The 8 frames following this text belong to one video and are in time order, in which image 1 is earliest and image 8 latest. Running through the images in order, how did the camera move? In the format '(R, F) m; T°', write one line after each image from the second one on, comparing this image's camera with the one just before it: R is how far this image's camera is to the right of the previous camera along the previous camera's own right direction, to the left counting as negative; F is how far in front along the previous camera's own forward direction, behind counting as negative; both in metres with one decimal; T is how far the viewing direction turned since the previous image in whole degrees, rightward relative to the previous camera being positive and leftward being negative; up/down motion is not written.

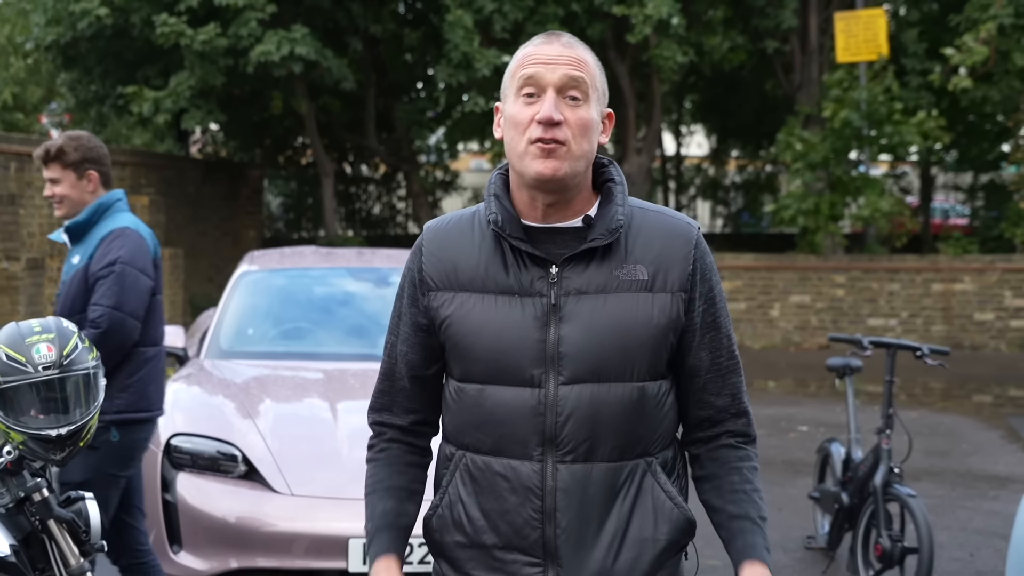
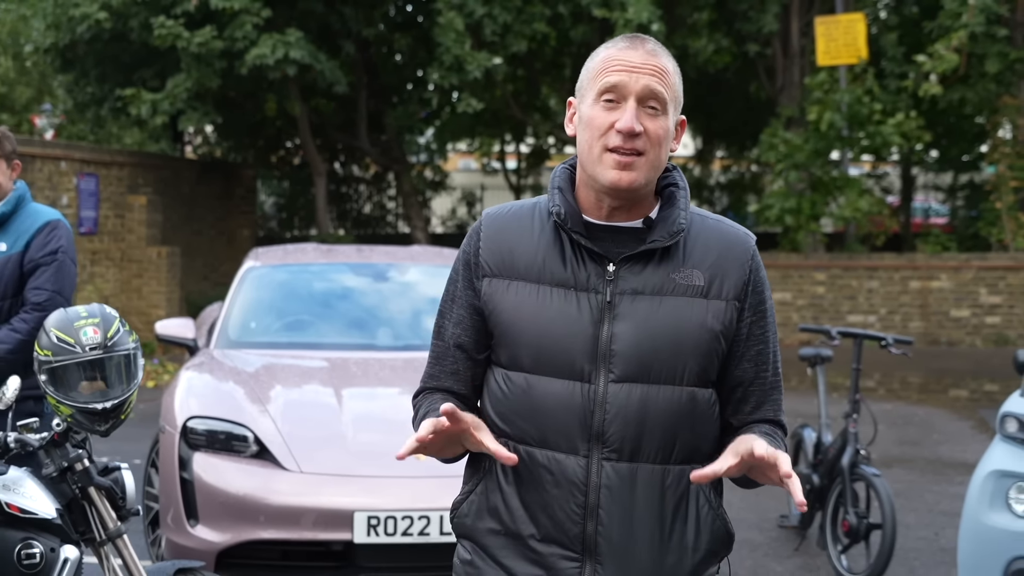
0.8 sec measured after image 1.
(0.0, -0.4) m; +1°
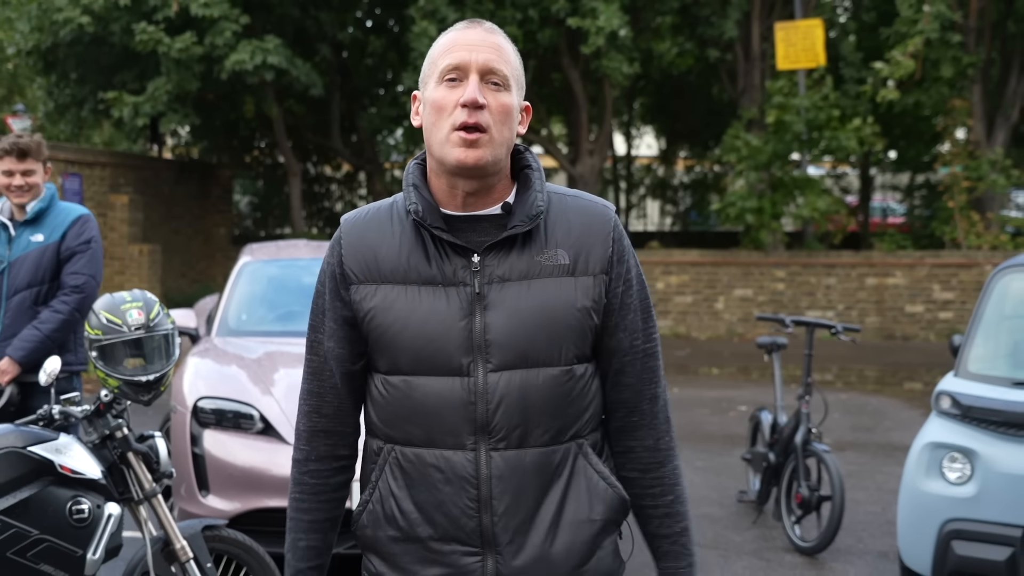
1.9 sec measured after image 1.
(-0.1, -0.5) m; +2°
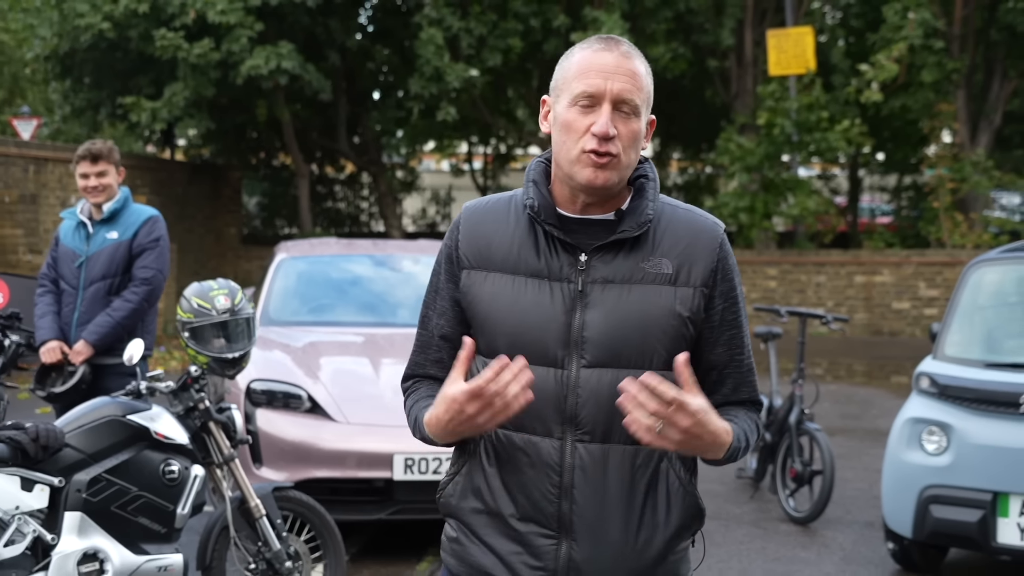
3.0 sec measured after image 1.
(-0.2, -0.6) m; 0°
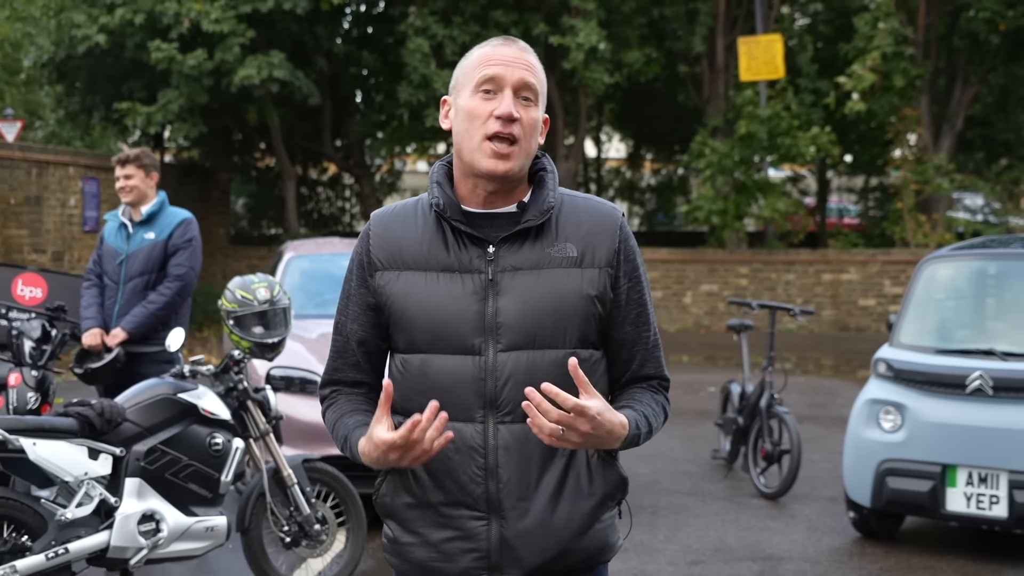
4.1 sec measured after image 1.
(-0.1, -0.6) m; +1°
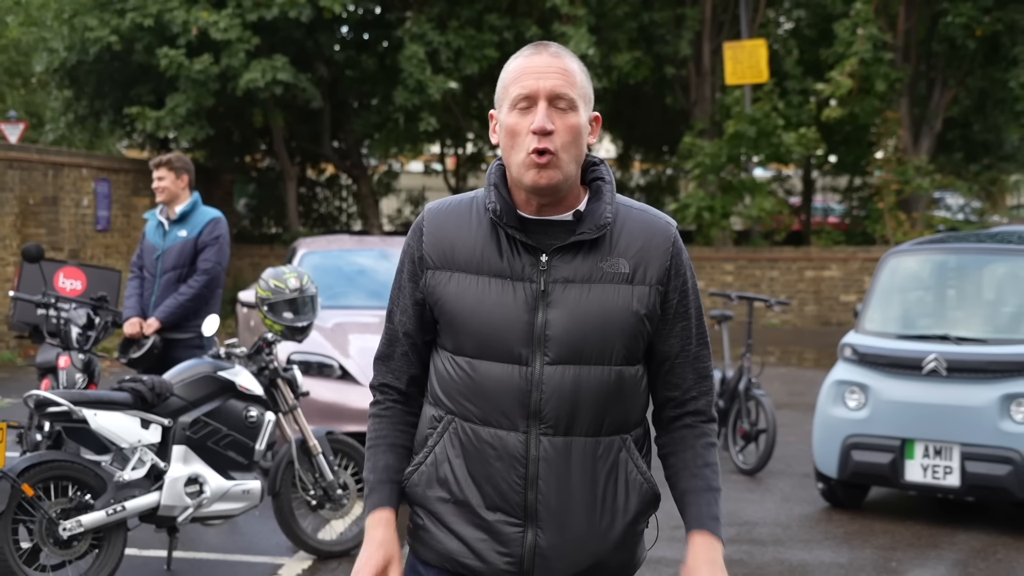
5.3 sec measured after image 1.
(-0.1, -0.6) m; 0°
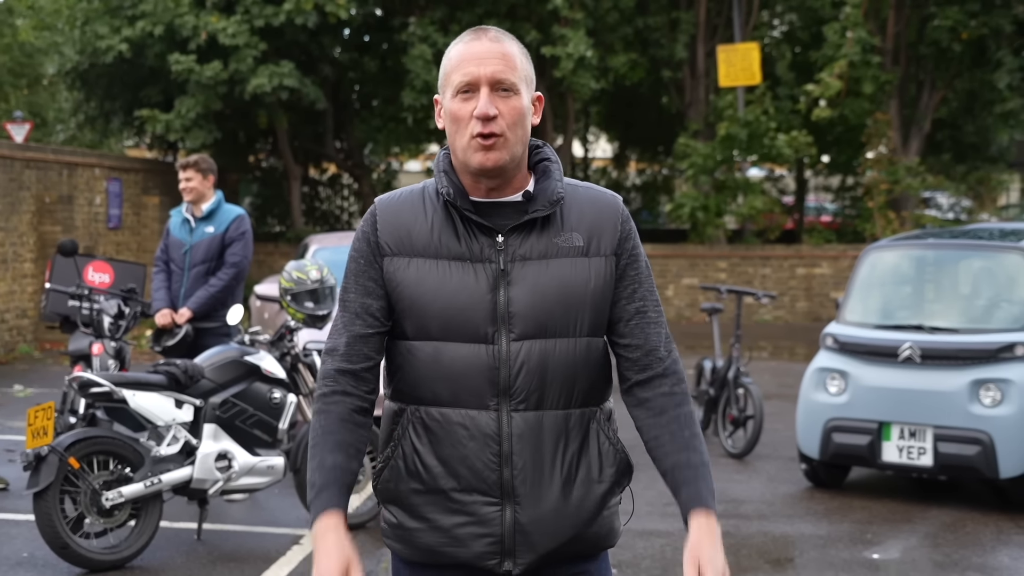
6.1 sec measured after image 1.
(0.0, -0.5) m; 0°
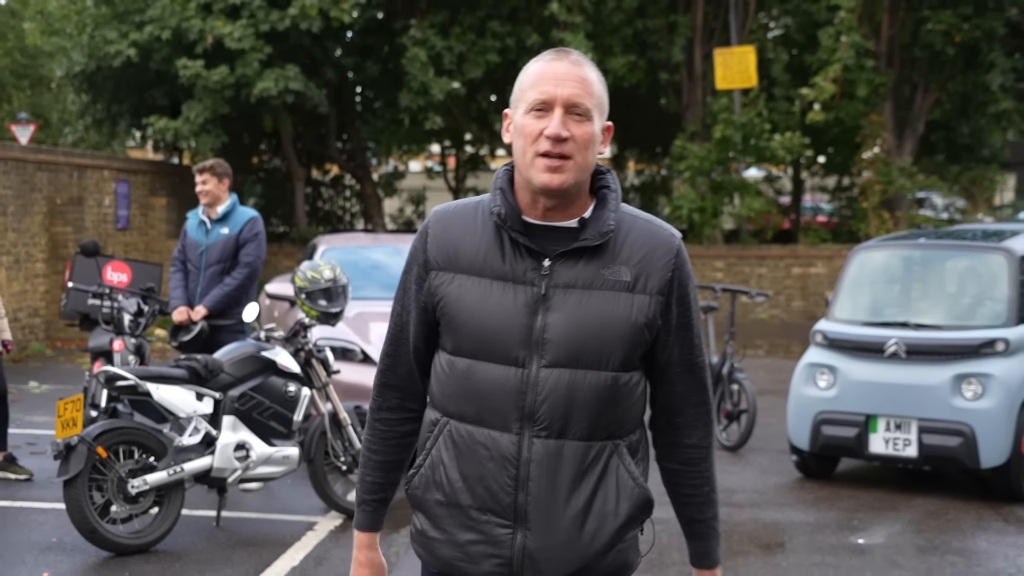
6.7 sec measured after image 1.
(0.0, -0.3) m; 0°
